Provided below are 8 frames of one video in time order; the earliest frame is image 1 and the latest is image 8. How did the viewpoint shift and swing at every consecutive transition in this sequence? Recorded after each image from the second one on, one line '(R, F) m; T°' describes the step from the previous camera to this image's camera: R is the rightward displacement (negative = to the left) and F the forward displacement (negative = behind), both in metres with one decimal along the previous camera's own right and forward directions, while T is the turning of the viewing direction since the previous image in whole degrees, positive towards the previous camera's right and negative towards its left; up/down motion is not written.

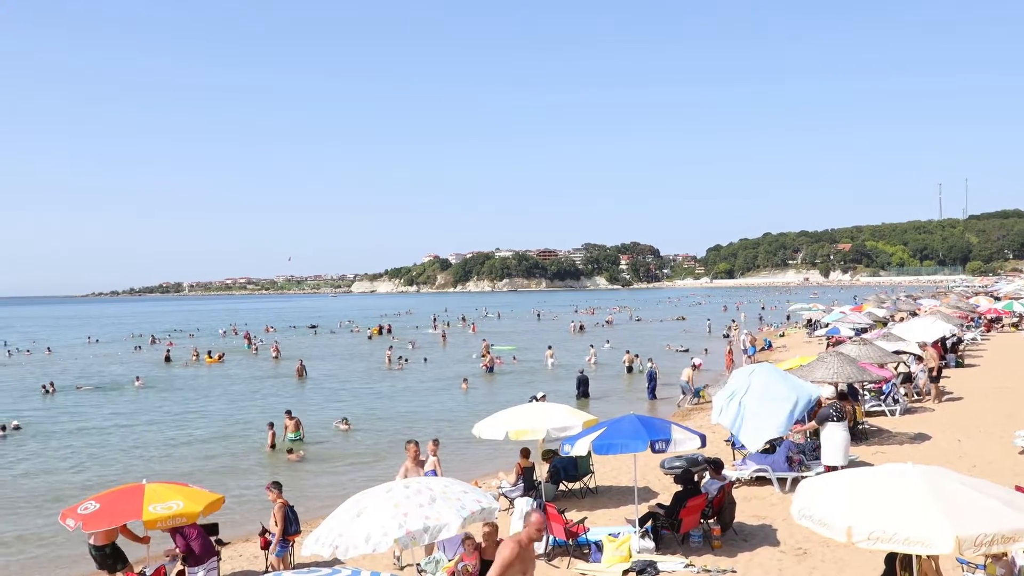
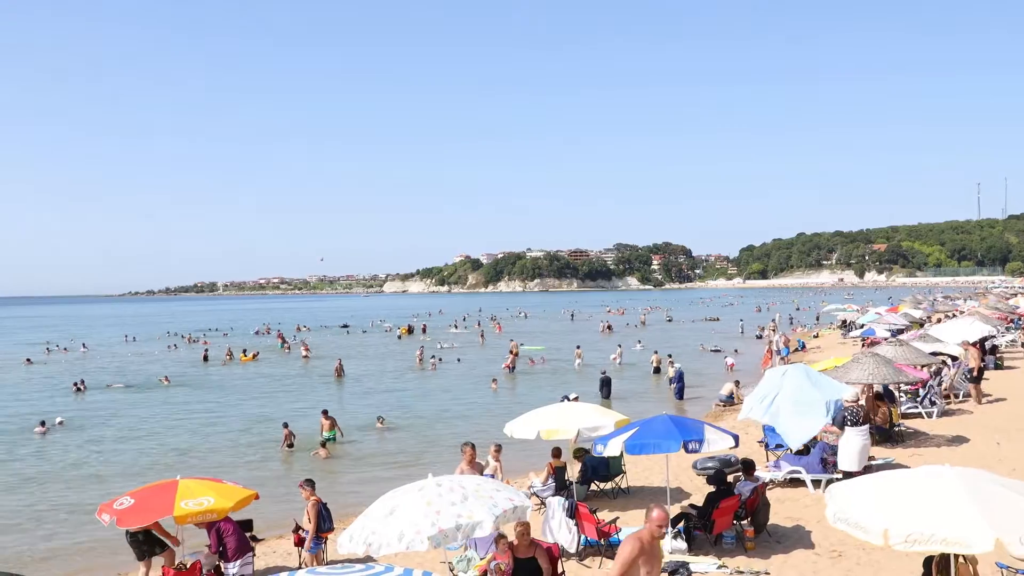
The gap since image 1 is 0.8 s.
(-0.2, 0.0) m; -1°
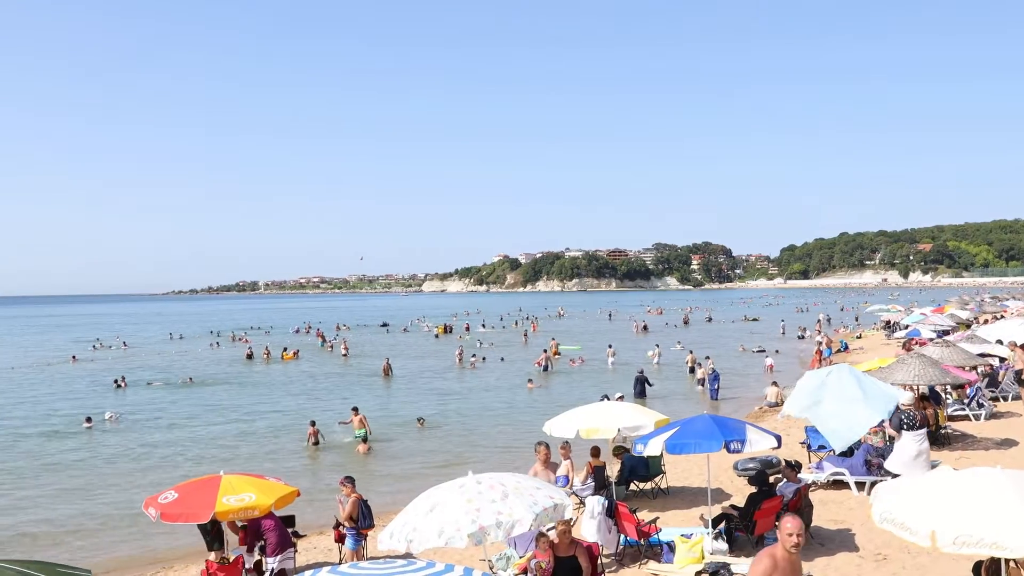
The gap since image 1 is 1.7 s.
(-0.3, 0.0) m; -2°
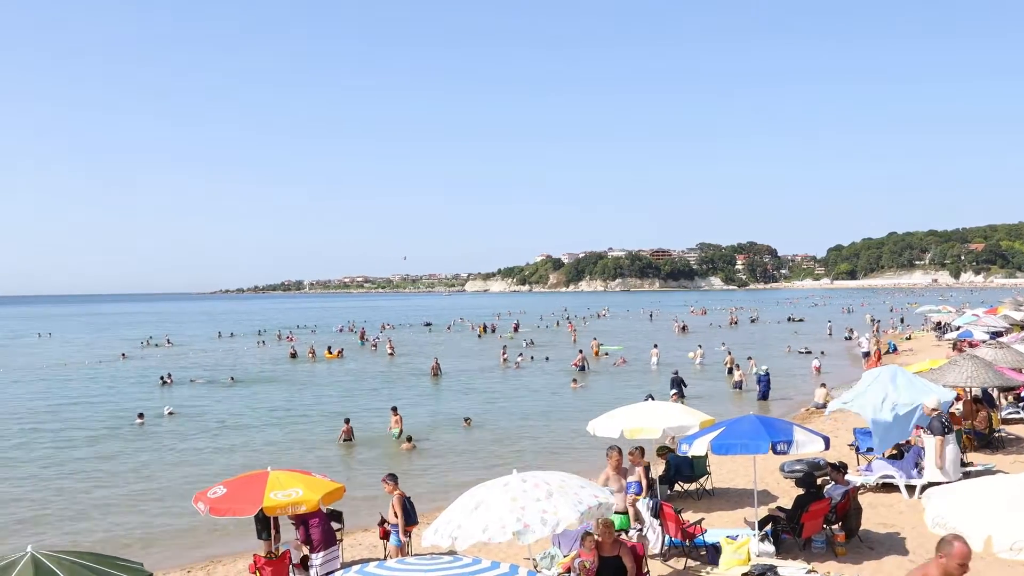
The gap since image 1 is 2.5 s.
(-0.3, 0.0) m; -2°
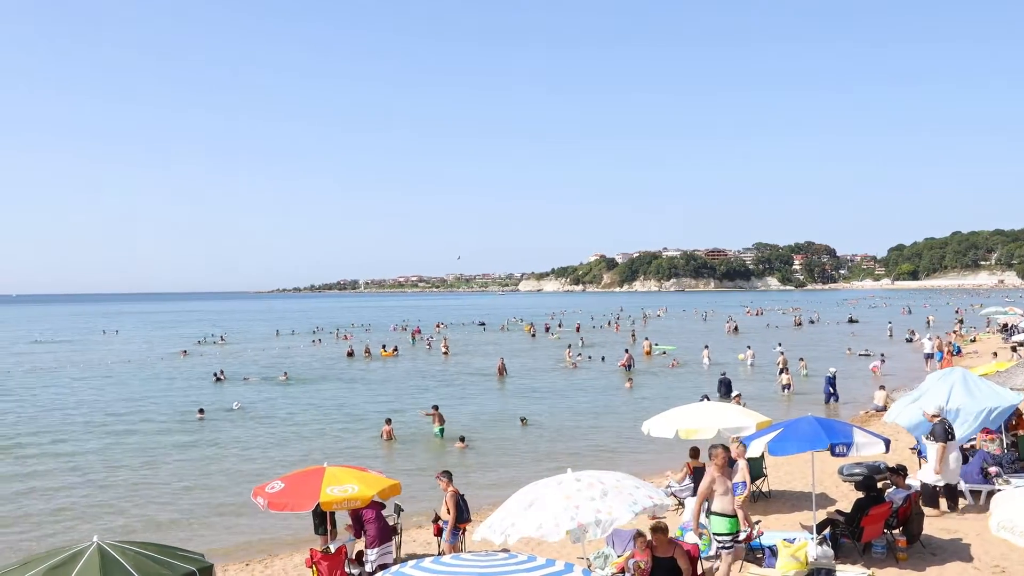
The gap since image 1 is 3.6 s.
(-0.3, -0.1) m; -3°
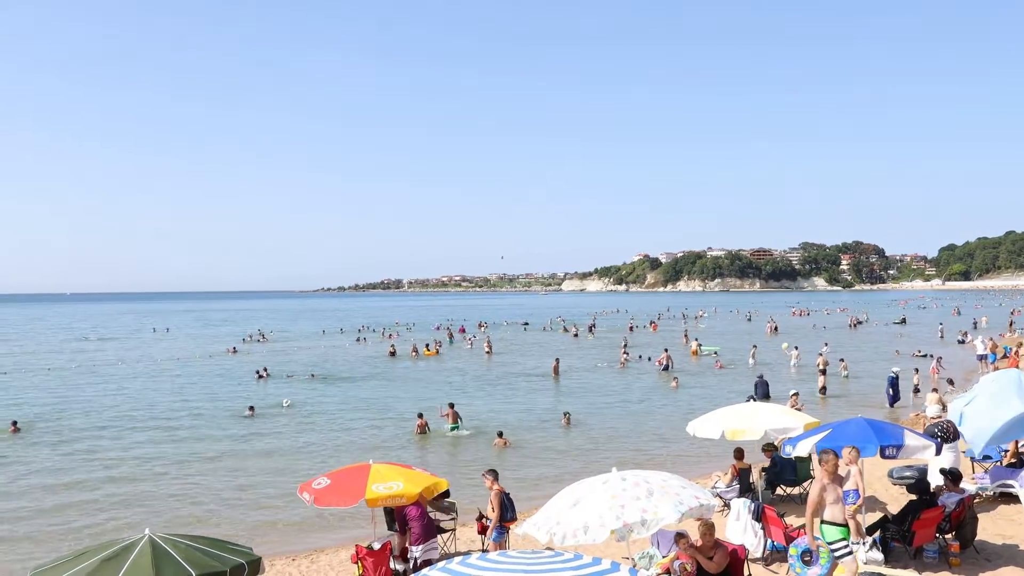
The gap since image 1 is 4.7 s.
(-0.3, -0.1) m; -2°
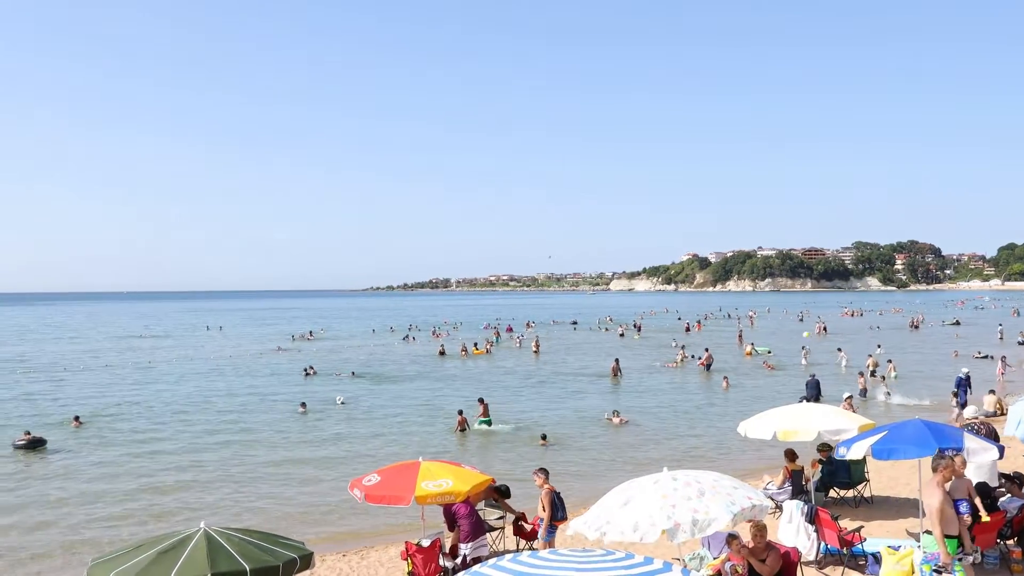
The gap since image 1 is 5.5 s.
(-0.3, -0.1) m; -2°
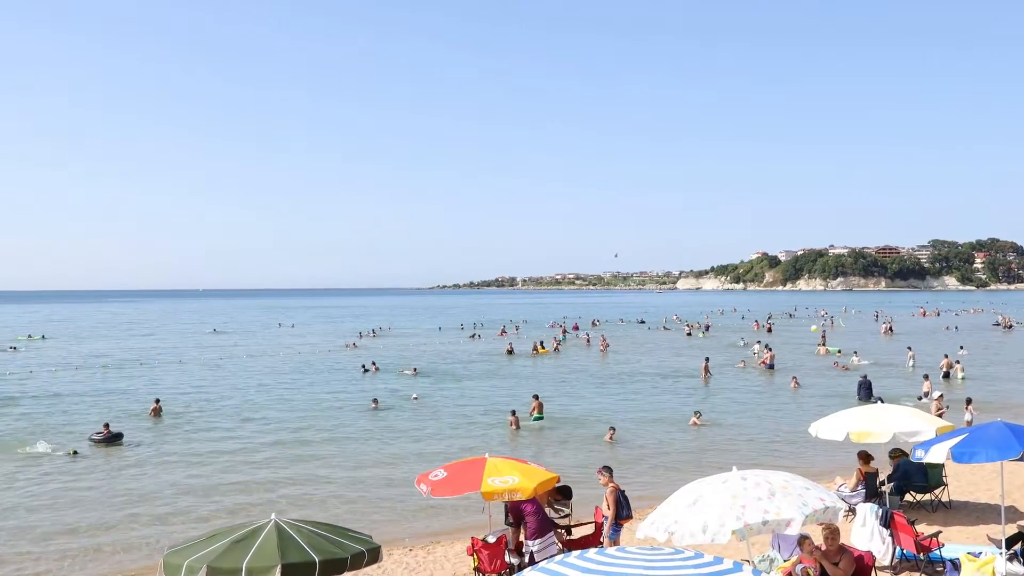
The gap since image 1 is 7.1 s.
(-0.4, -0.1) m; -3°
